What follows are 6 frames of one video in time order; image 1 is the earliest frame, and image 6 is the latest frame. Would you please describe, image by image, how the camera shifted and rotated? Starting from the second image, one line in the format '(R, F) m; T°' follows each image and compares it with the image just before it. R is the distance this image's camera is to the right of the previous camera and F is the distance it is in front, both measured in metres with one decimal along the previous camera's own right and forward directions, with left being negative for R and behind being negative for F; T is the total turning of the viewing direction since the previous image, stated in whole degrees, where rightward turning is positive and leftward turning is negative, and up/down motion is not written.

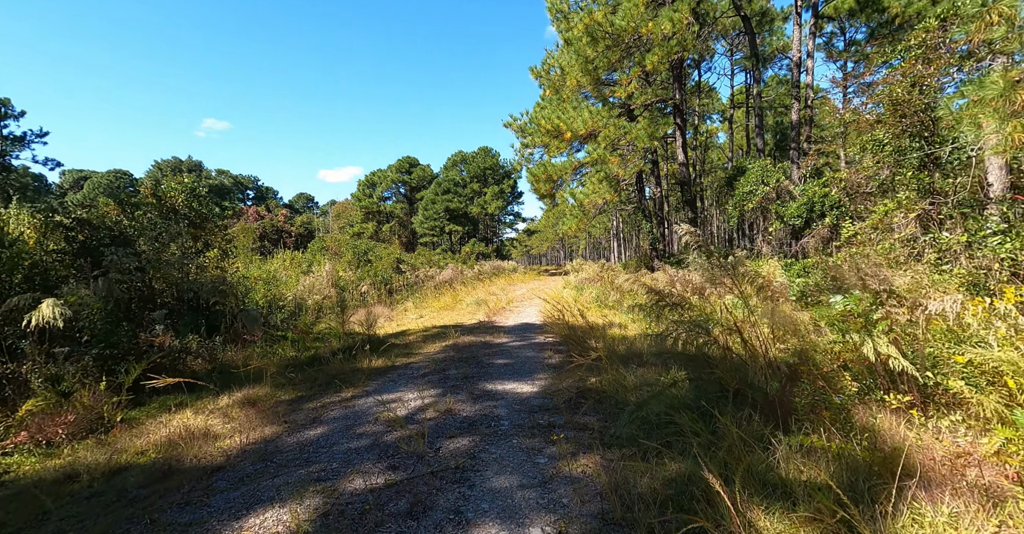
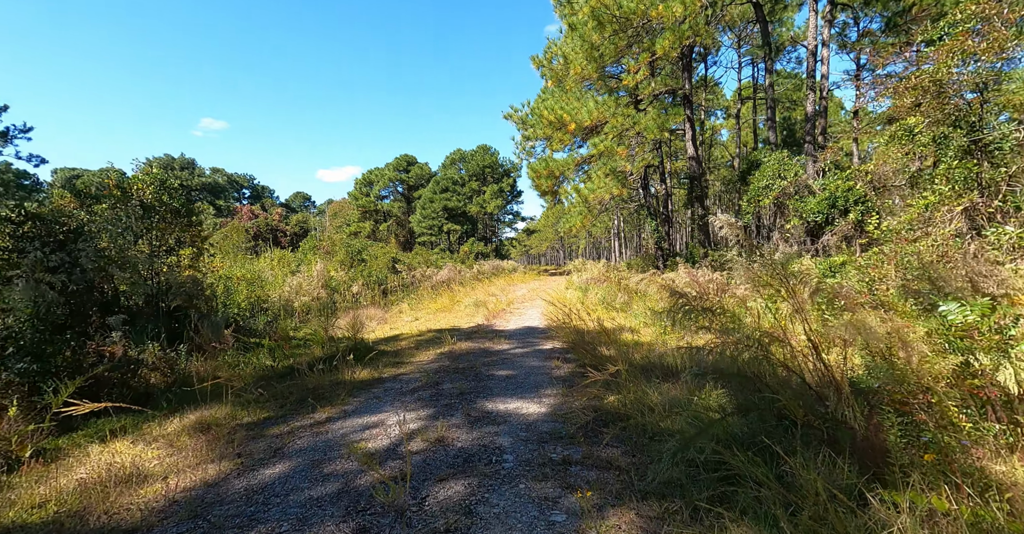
(0.0, +0.7) m; 0°
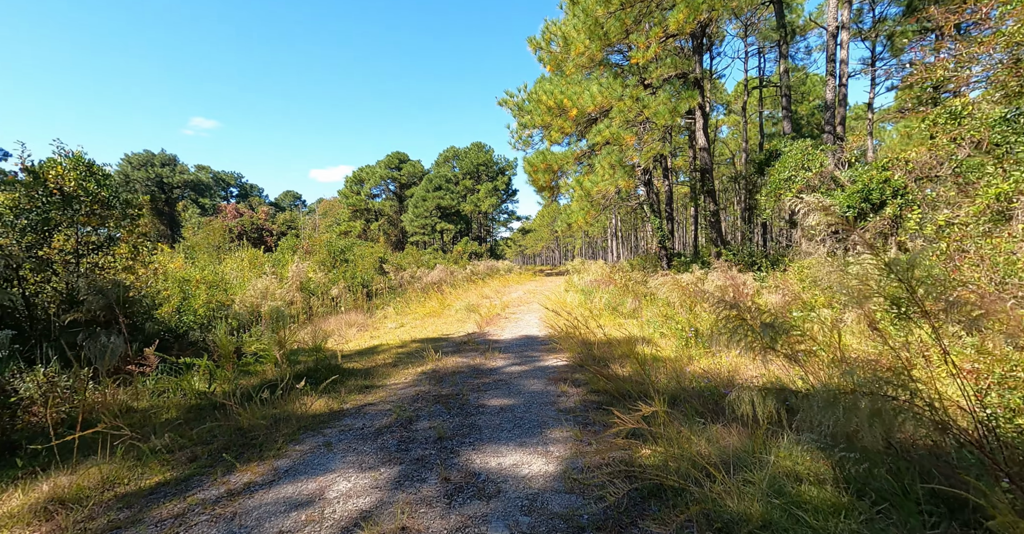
(0.0, +1.2) m; +1°
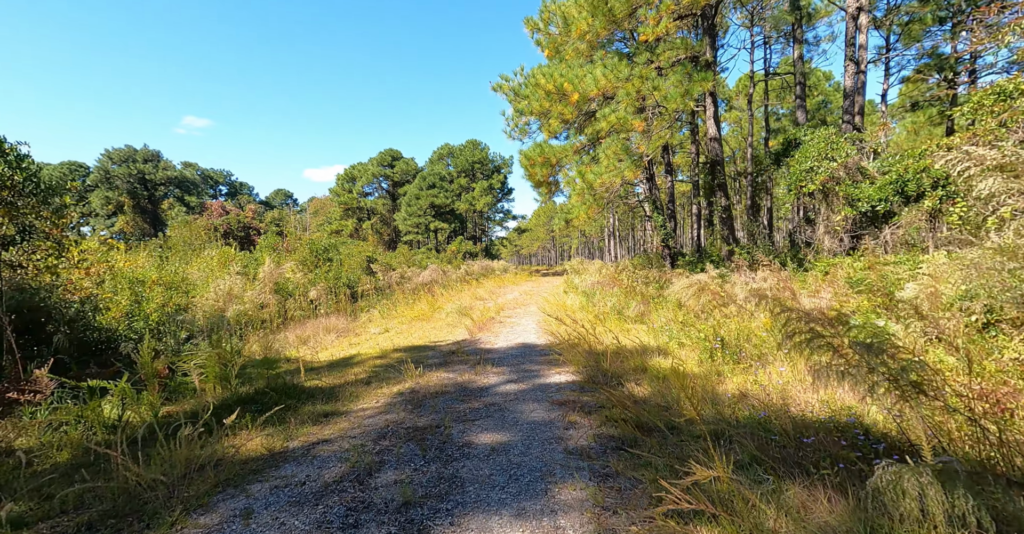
(0.0, +1.0) m; 0°
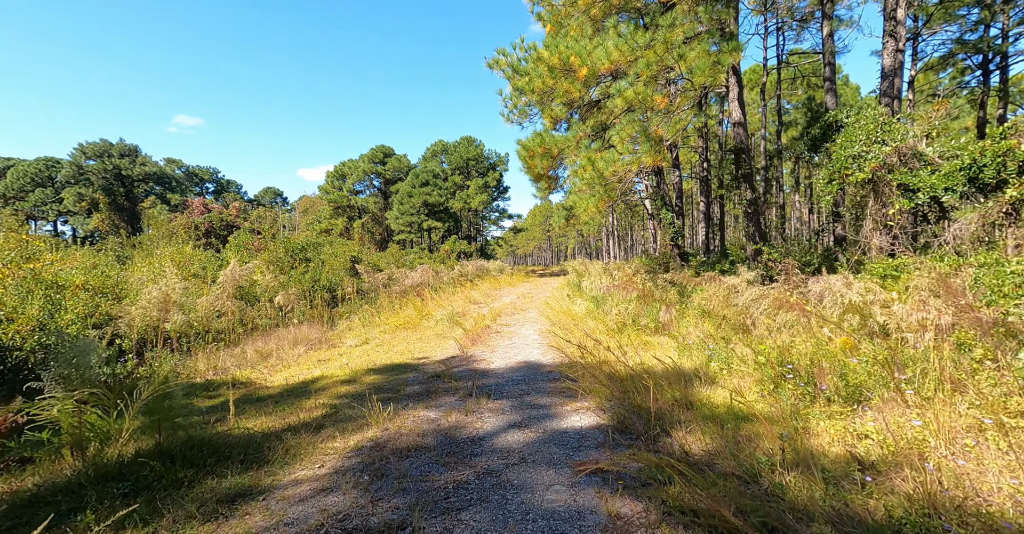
(-0.1, +1.4) m; +1°
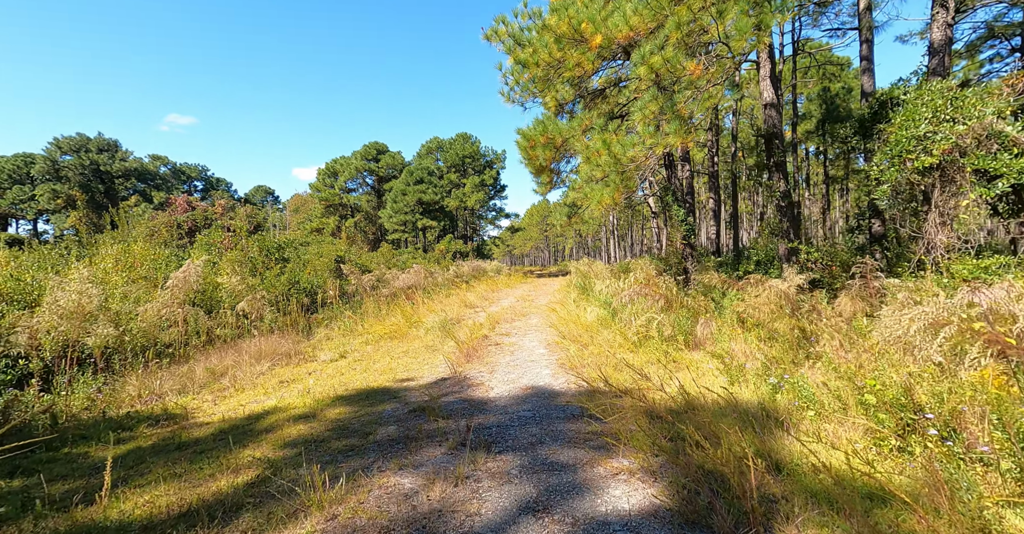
(-0.1, +1.3) m; 0°
